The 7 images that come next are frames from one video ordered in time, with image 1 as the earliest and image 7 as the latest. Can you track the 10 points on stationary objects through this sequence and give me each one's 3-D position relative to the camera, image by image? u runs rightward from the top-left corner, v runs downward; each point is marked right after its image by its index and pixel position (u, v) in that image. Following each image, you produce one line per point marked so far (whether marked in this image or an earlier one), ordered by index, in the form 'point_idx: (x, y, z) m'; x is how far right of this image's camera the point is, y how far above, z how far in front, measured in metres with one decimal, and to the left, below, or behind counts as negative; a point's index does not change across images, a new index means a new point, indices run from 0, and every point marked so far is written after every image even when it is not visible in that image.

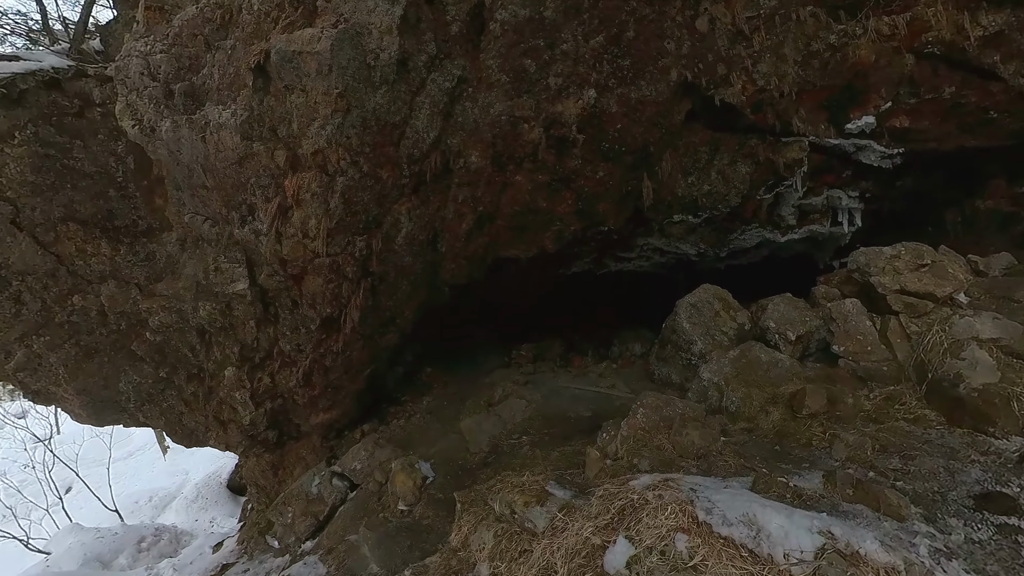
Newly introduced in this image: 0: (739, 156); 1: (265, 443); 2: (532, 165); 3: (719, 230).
0: (+8.0, +4.6, +6.1) m
1: (-7.8, -4.8, +5.2) m
2: (+0.5, +4.1, +5.3) m
3: (+7.8, +2.2, +6.6) m
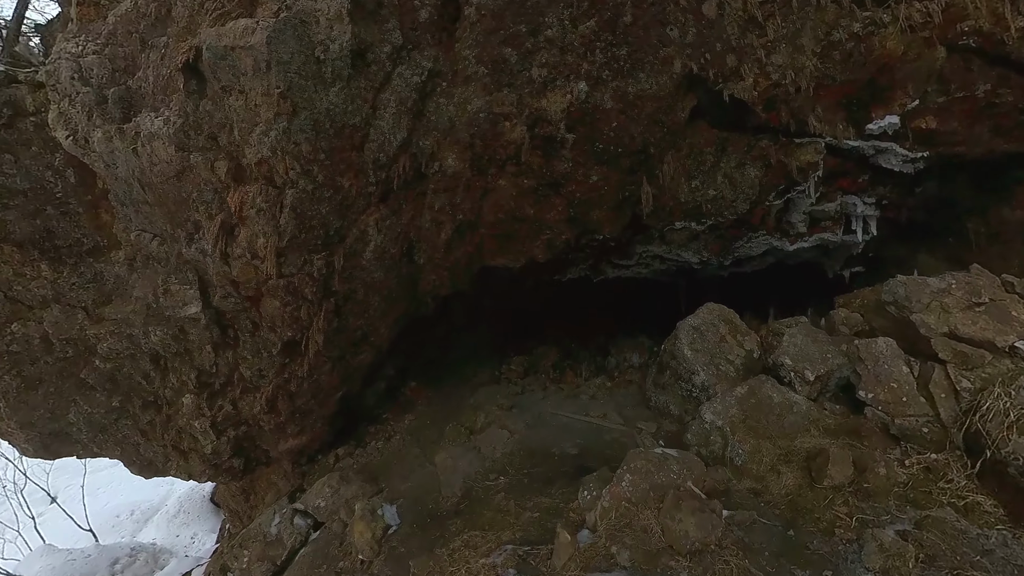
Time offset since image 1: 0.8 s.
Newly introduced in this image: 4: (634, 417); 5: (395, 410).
0: (+7.4, +4.1, +5.4) m
1: (-8.4, -5.3, +5.0) m
2: (-0.1, +3.6, +4.8) m
3: (+7.3, +1.7, +6.0) m
4: (+3.4, -3.7, +4.9) m
5: (-3.7, -3.9, +5.9) m
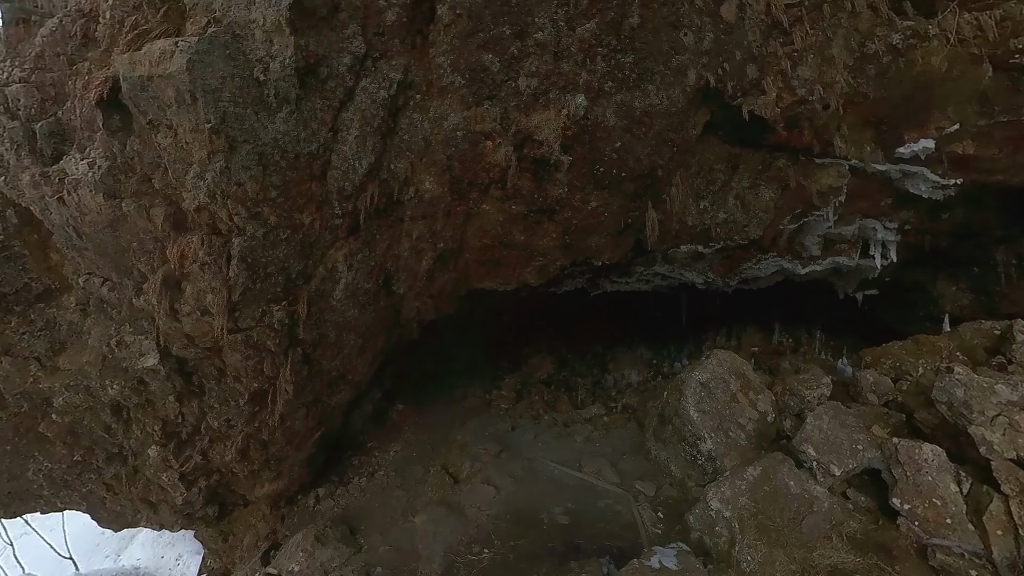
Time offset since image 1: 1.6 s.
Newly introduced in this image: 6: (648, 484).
0: (+7.1, +2.9, +4.9) m
1: (-8.7, -6.4, +4.8) m
2: (-0.3, +2.4, +4.4) m
3: (+7.0, +0.6, +5.5) m
4: (+3.1, -4.8, +4.6) m
5: (-4.0, -4.9, +5.6) m
6: (+3.5, -5.0, +4.3) m
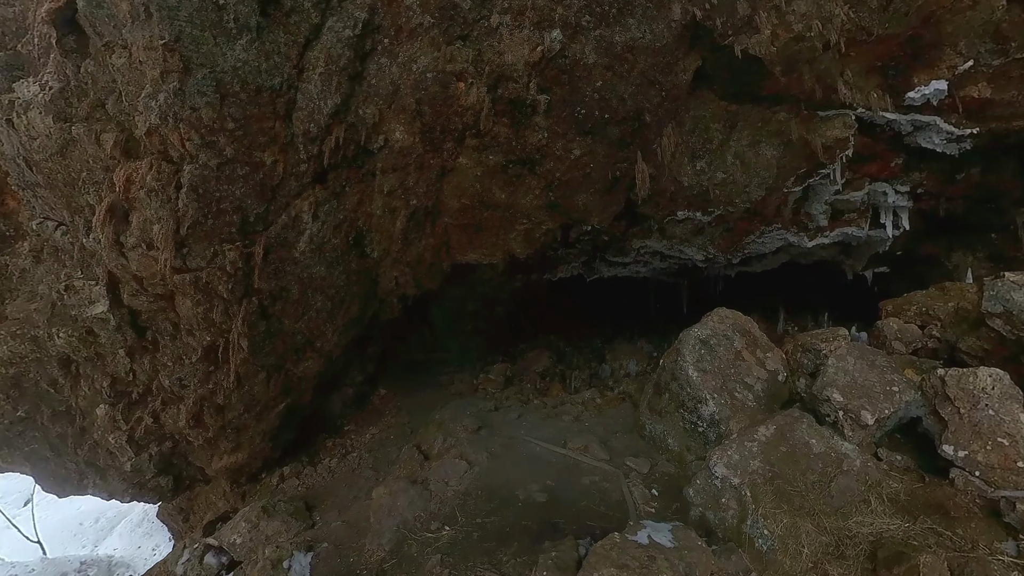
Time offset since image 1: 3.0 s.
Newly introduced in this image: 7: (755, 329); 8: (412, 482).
0: (+6.6, +4.0, +4.5) m
1: (-9.2, -5.3, +4.4) m
2: (-0.9, +3.5, +4.1) m
3: (+6.5, +1.6, +5.1) m
4: (+2.6, -3.7, +4.0) m
5: (-4.5, -3.9, +5.2) m
6: (+2.9, -3.9, +3.8) m
7: (+5.5, -1.0, +3.9) m
8: (-2.3, -4.7, +3.9) m
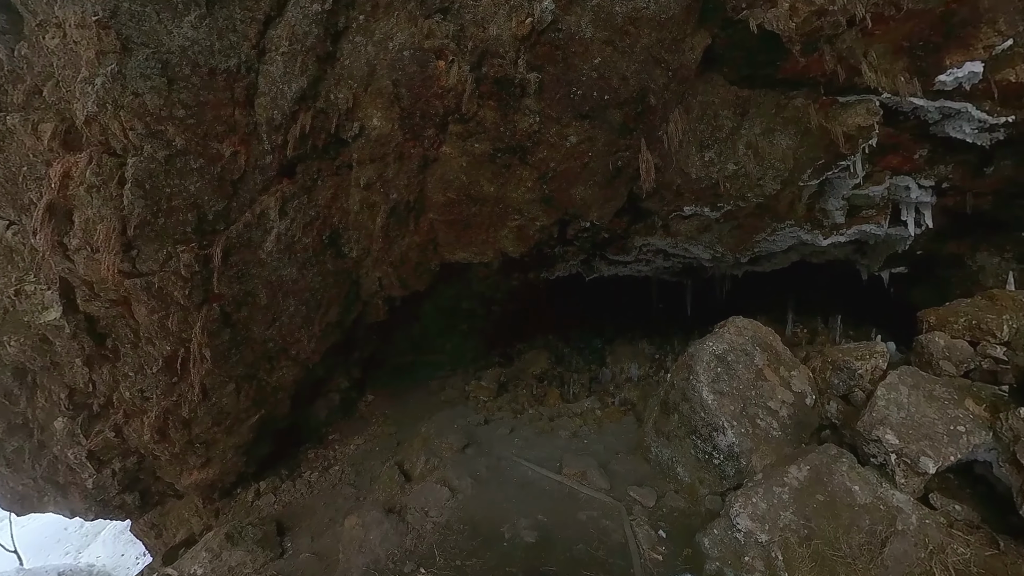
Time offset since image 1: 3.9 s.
0: (+6.3, +3.9, +4.0) m
1: (-9.5, -5.4, +4.1) m
2: (-1.2, +3.5, +3.7) m
3: (+6.2, +1.6, +4.5) m
4: (+2.3, -3.8, +3.6) m
5: (-4.7, -3.9, +4.9) m
6: (+2.7, -4.0, +3.3) m
7: (+5.2, -1.1, +3.4) m
8: (-2.6, -4.8, +3.6) m
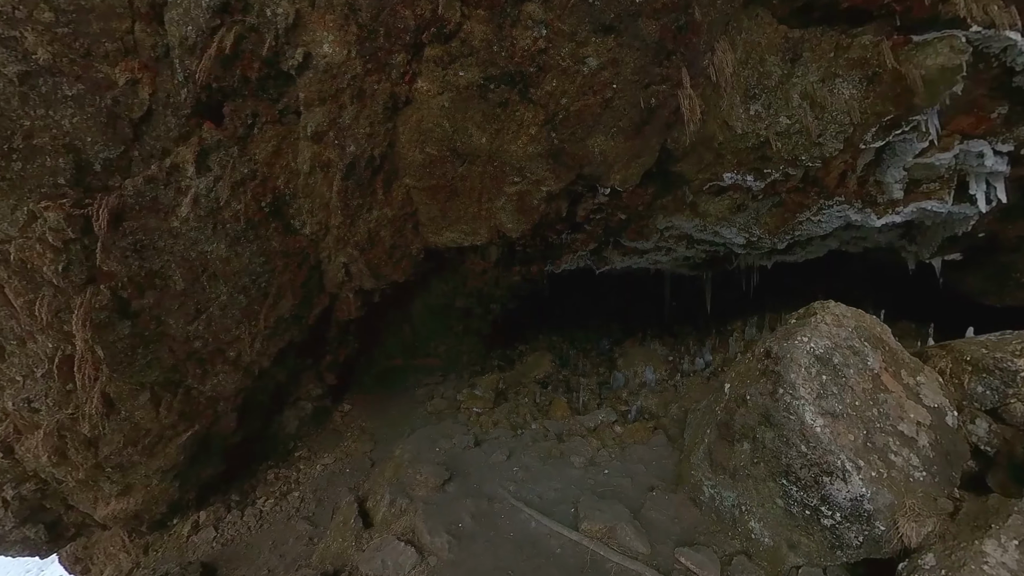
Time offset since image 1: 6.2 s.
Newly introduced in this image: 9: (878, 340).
0: (+6.3, +4.3, +2.9) m
1: (-9.5, -5.1, +3.3) m
2: (-1.2, +3.8, +2.7) m
3: (+6.2, +1.9, +3.5) m
4: (+2.3, -3.5, +2.6) m
5: (-4.8, -3.6, +4.0) m
6: (+2.6, -3.6, +2.3) m
7: (+5.2, -0.7, +2.3) m
8: (-2.6, -4.4, +2.6) m
9: (+4.9, -0.7, +2.2) m
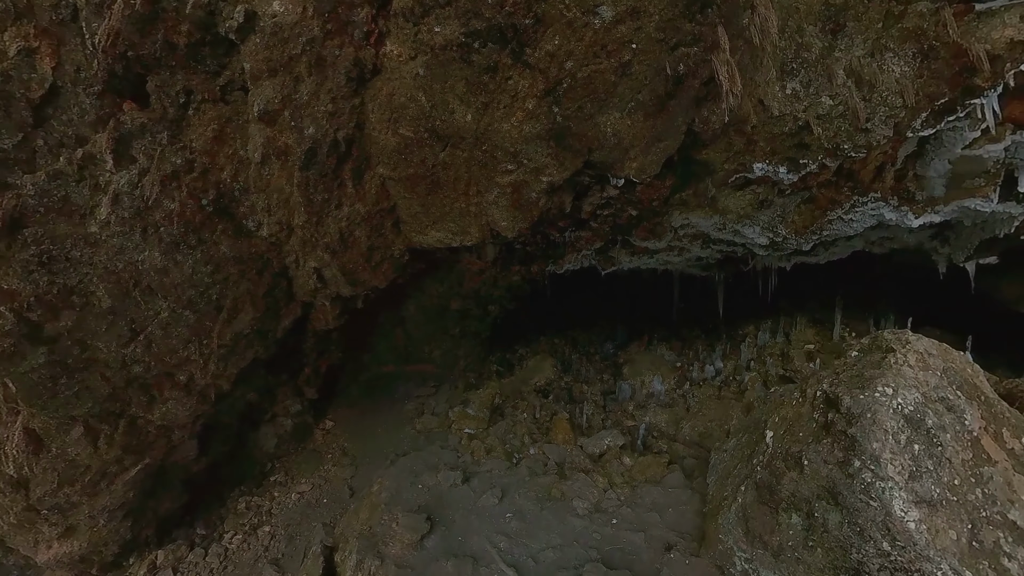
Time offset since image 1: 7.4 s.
0: (+6.2, +4.1, +2.3) m
1: (-9.6, -5.3, +3.0) m
2: (-1.3, +3.6, +2.2) m
3: (+6.1, +1.7, +2.9) m
4: (+2.2, -3.7, +2.1) m
5: (-4.9, -3.8, +3.5) m
6: (+2.5, -3.9, +1.8) m
7: (+5.1, -1.0, +1.8) m
8: (-2.7, -4.7, +2.2) m
9: (+4.8, -0.9, +1.7) m
